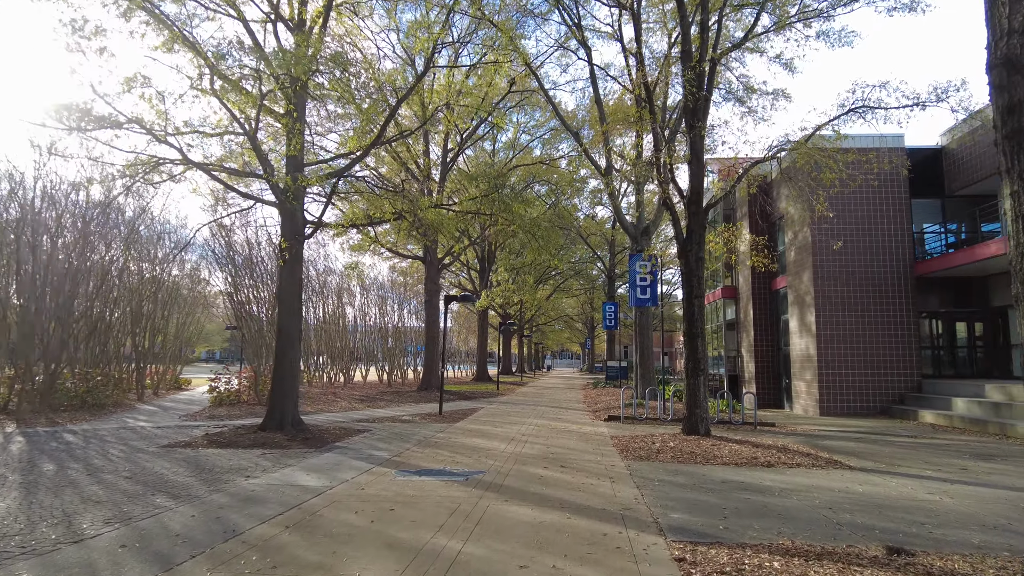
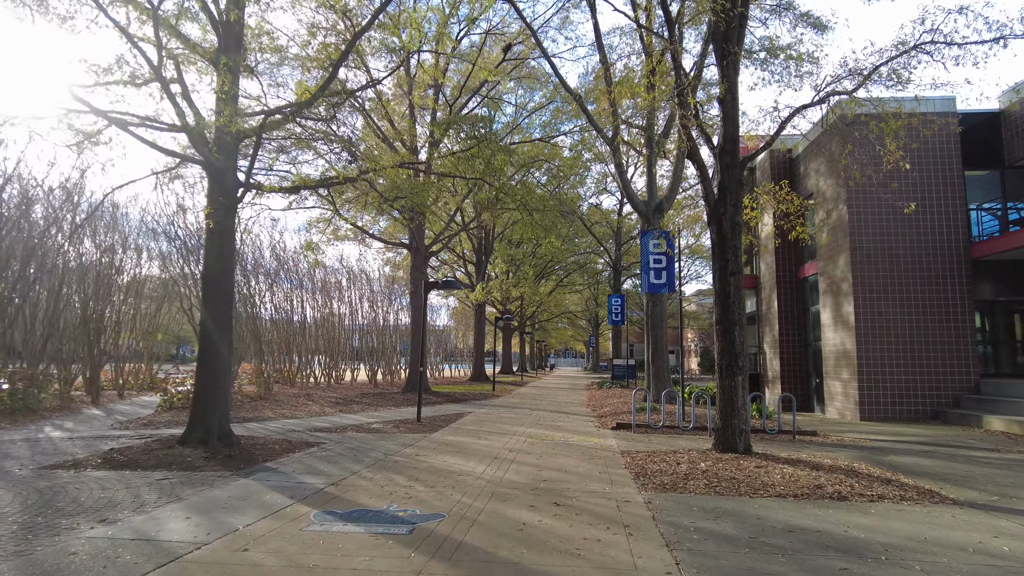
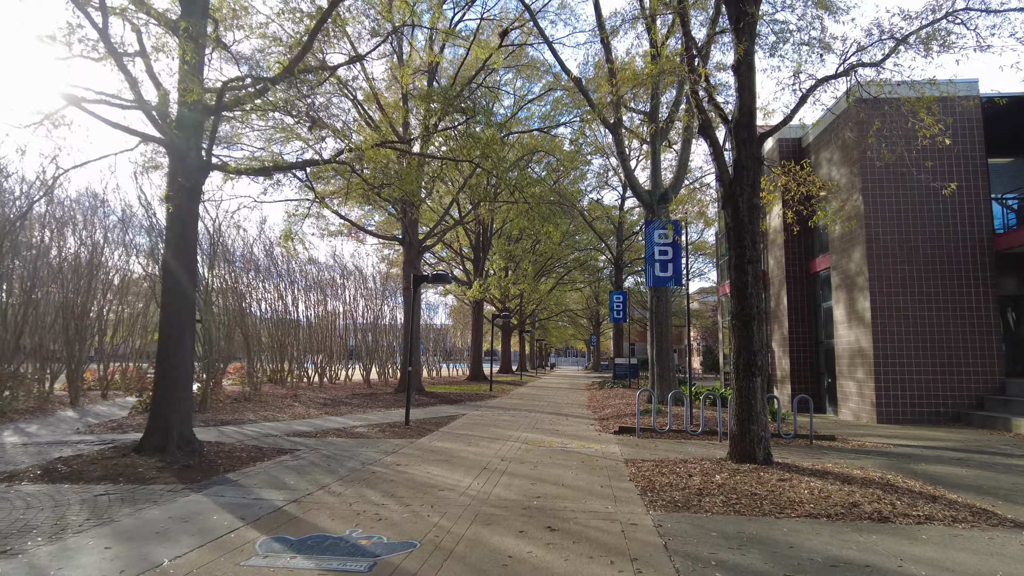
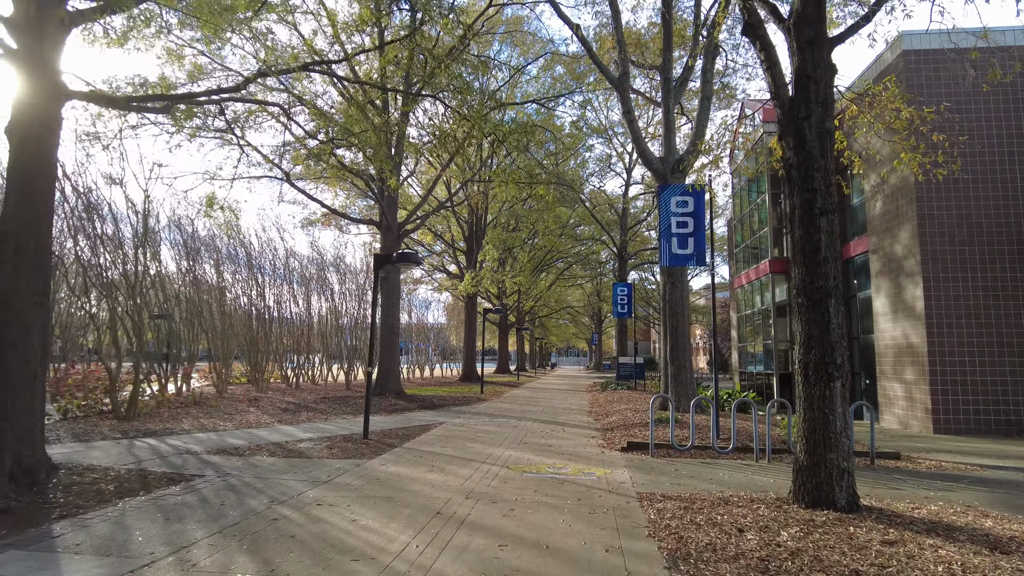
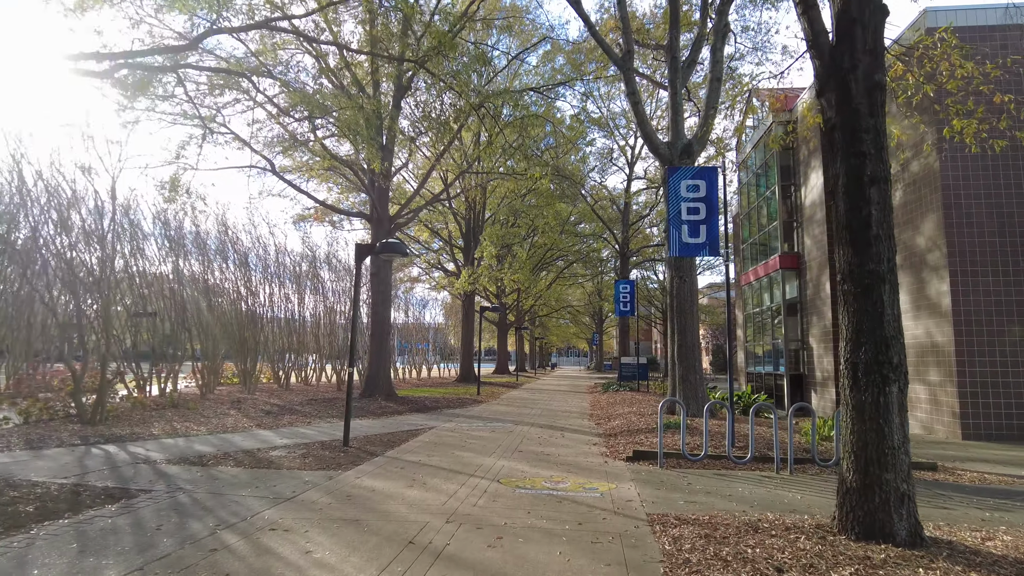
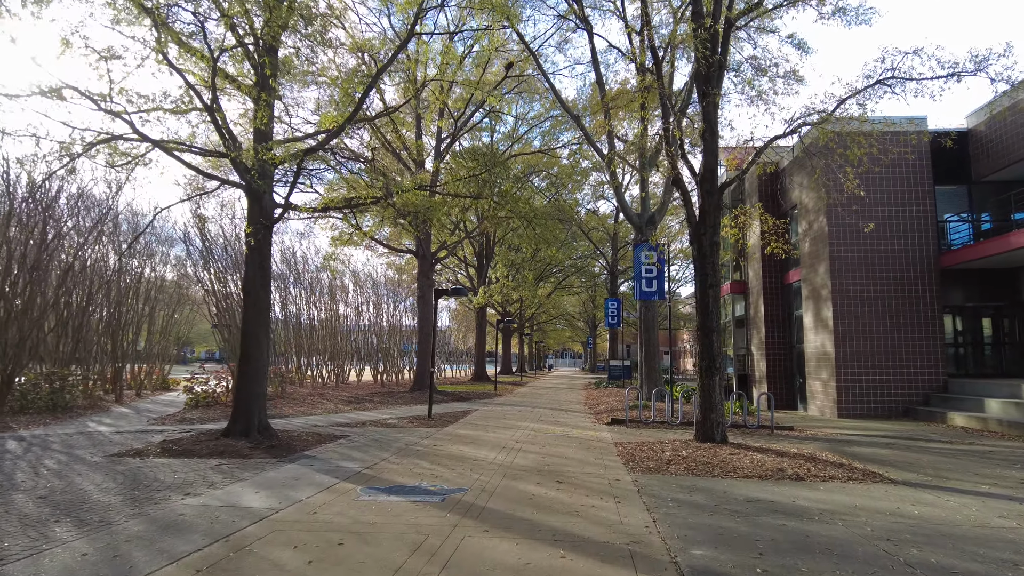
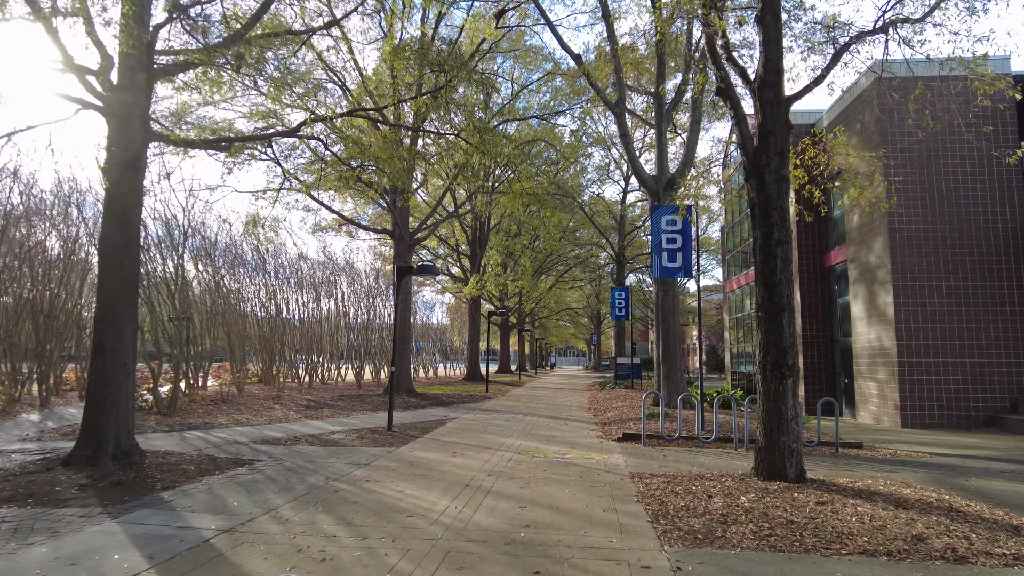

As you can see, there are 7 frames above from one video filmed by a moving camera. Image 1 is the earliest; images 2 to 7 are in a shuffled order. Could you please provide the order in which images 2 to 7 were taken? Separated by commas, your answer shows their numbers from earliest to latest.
6, 2, 3, 7, 4, 5
